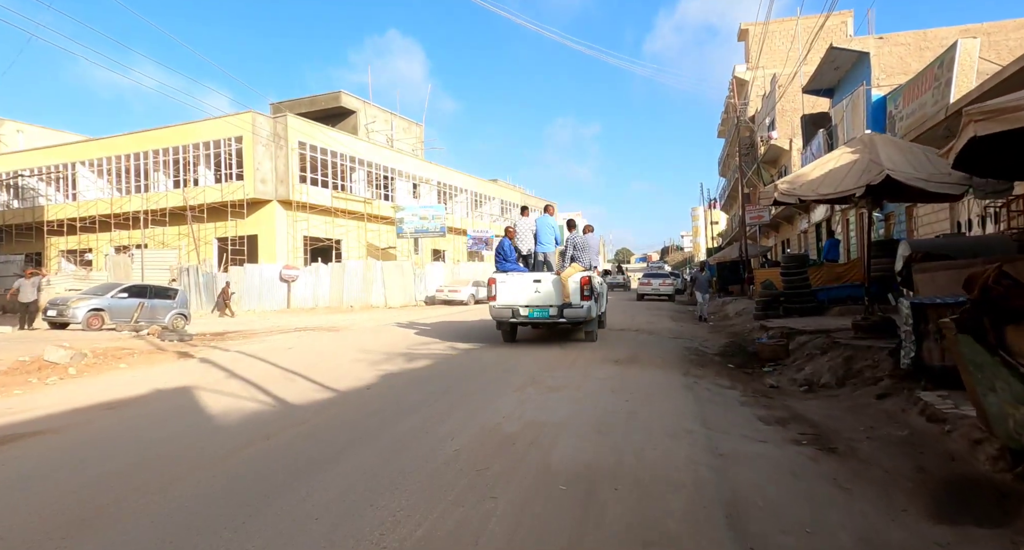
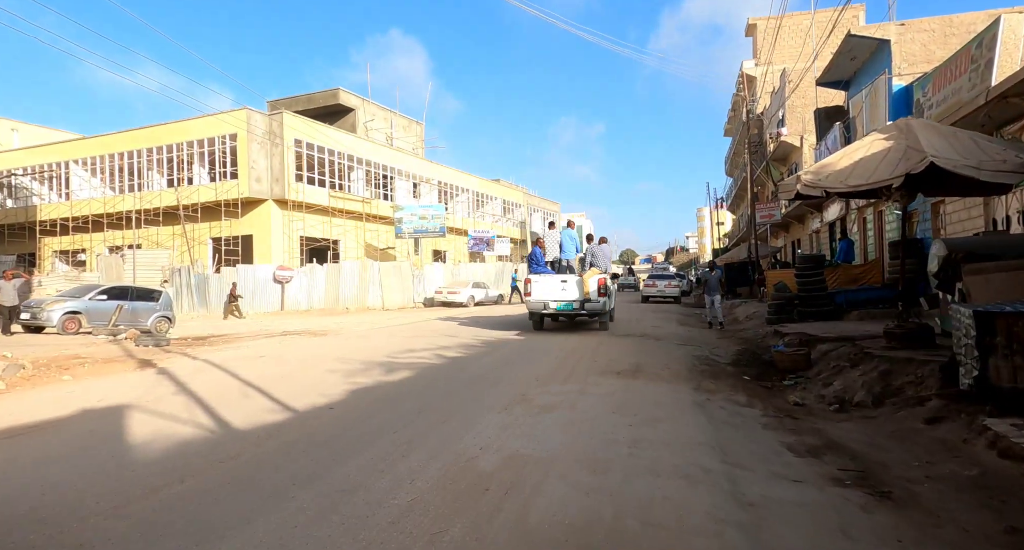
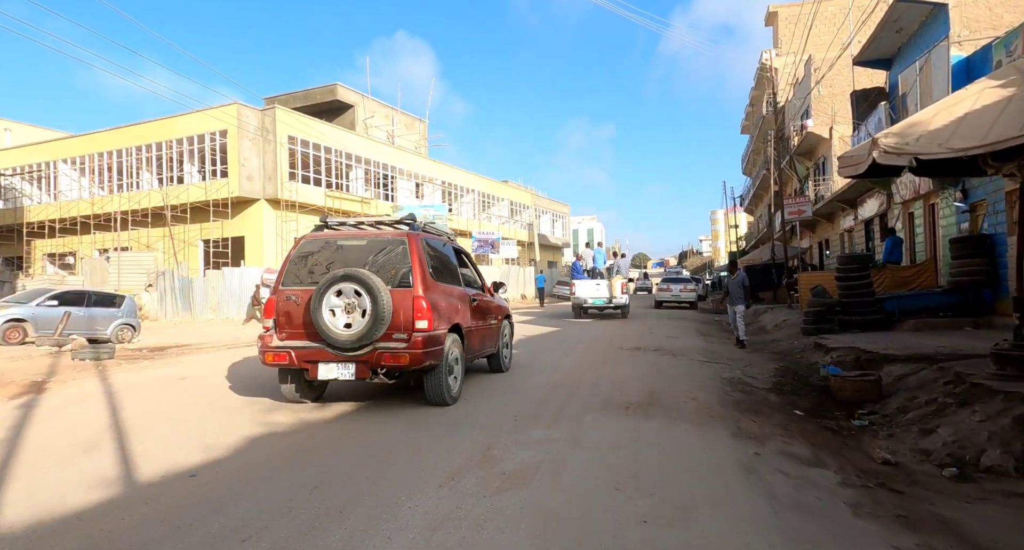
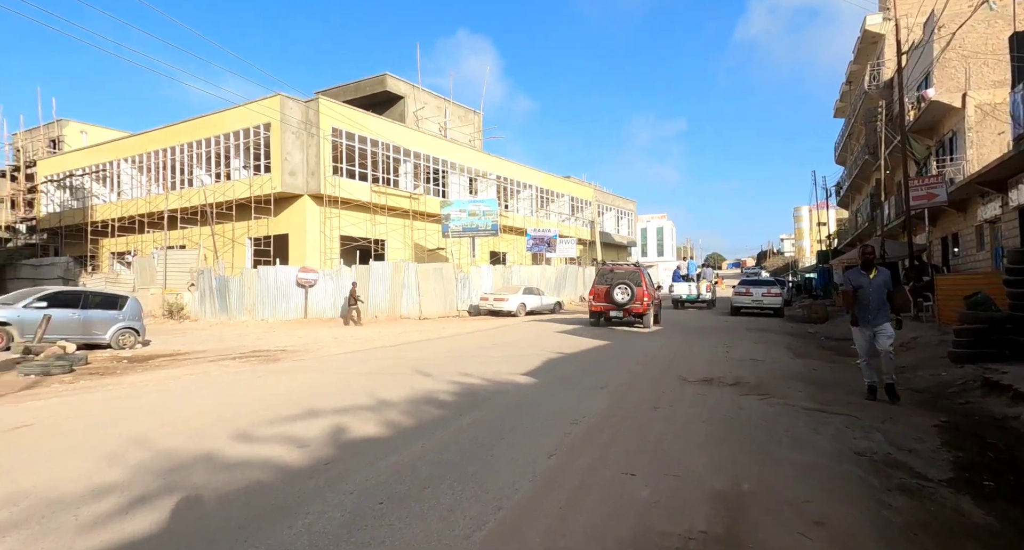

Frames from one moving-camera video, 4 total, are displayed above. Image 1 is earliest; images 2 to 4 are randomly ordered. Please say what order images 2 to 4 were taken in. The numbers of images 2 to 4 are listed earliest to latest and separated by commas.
2, 3, 4
